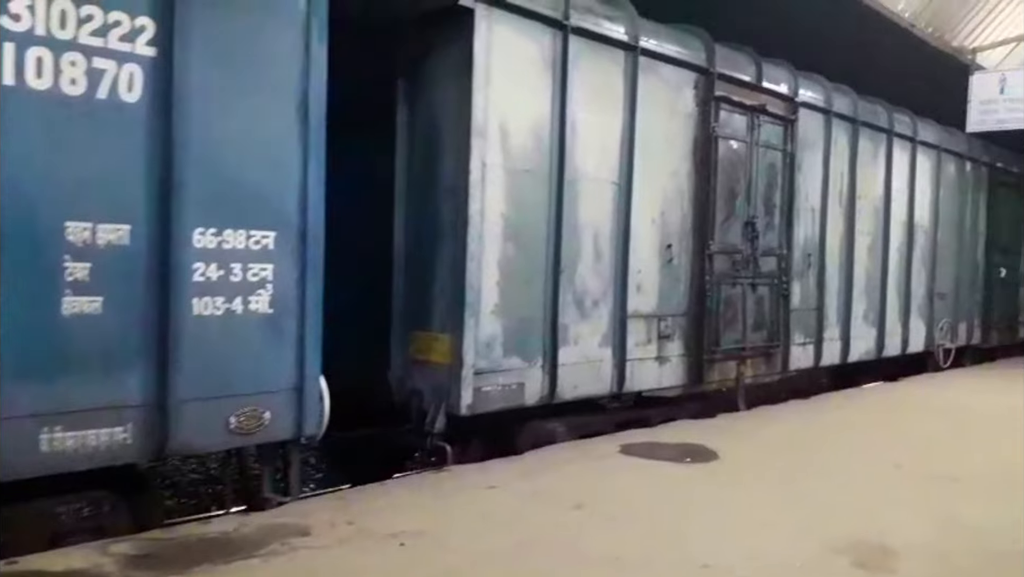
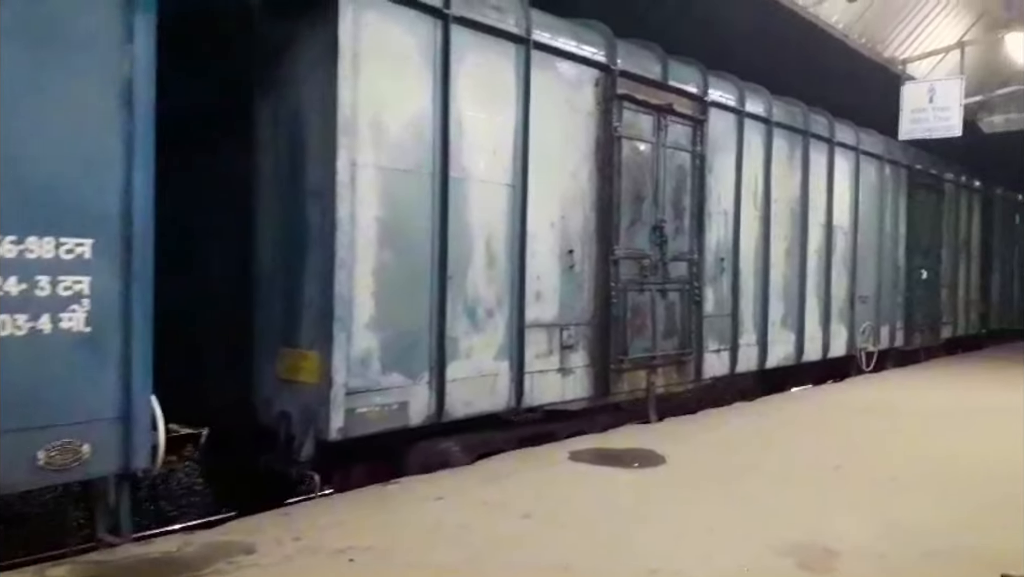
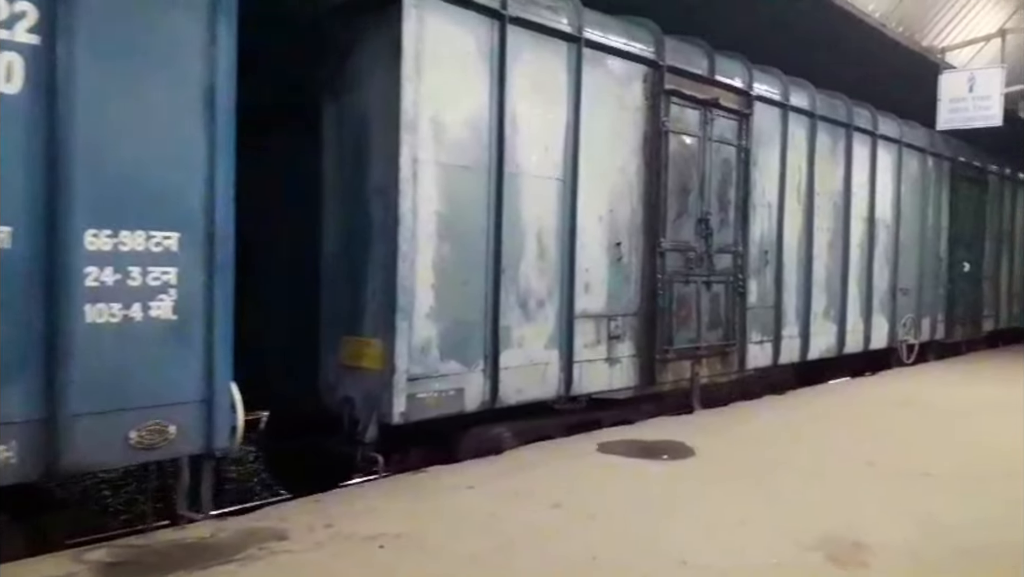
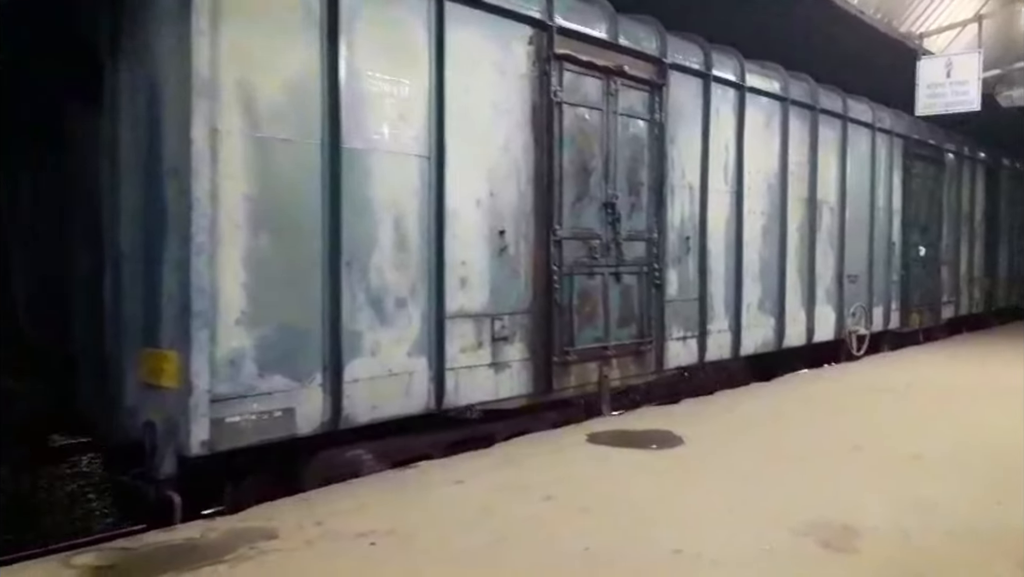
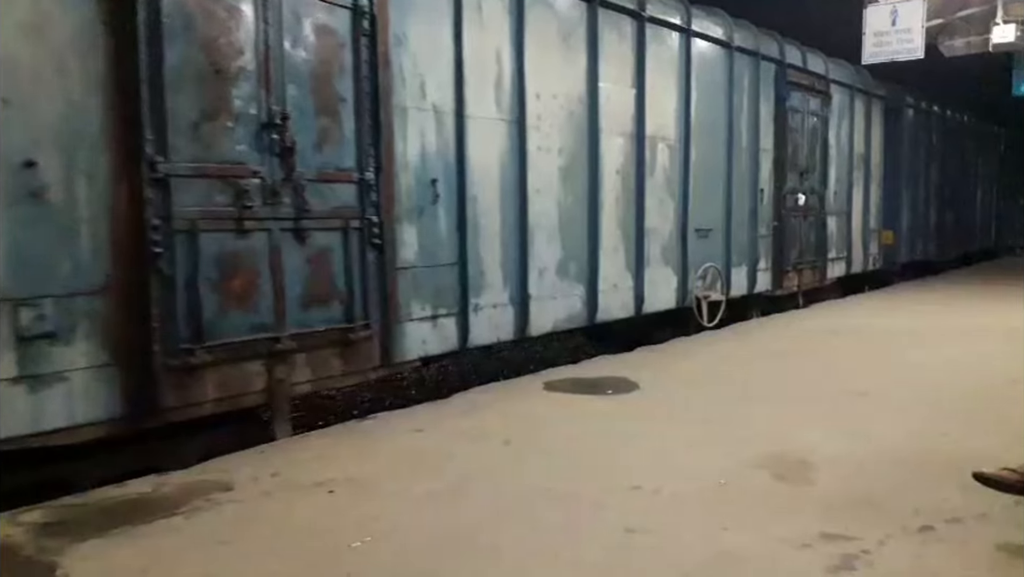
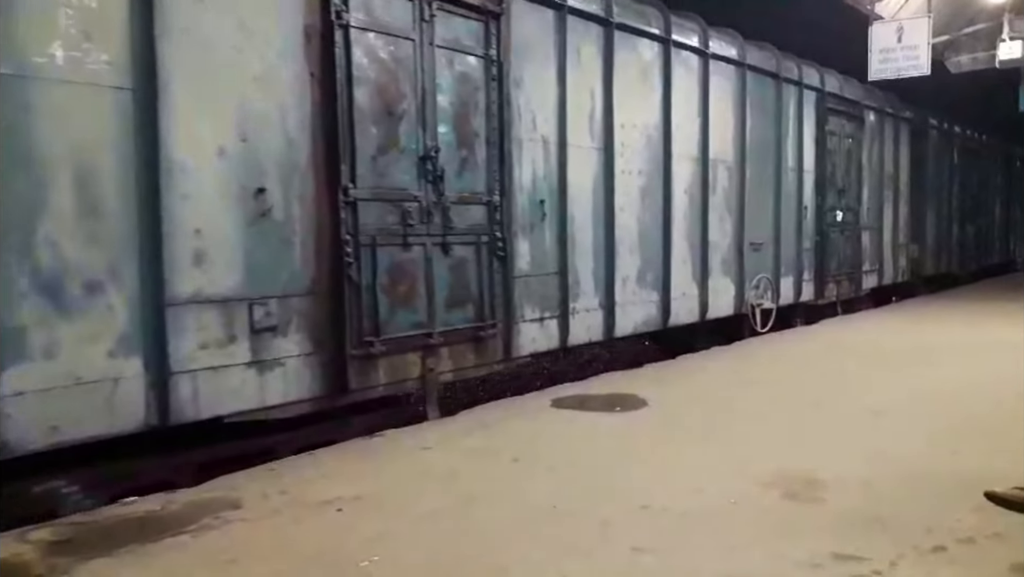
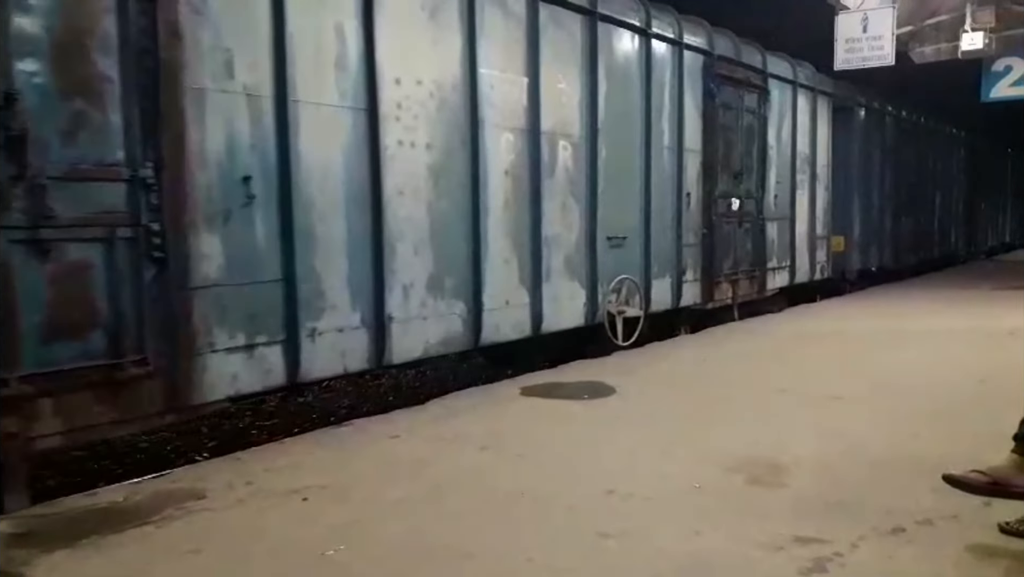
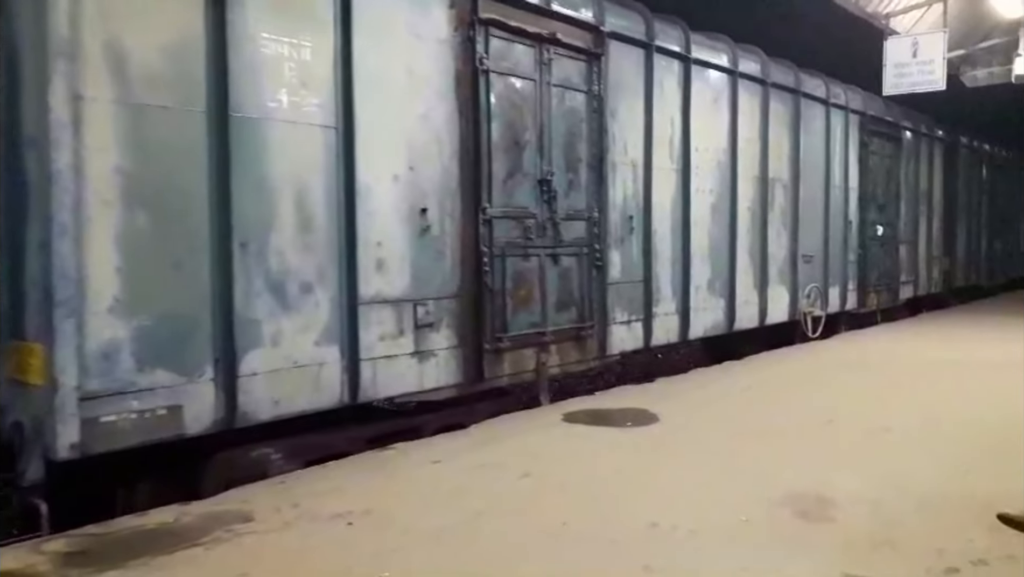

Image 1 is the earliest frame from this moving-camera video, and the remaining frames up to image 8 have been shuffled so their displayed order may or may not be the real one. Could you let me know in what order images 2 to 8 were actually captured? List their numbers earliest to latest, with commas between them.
3, 2, 4, 8, 6, 5, 7
